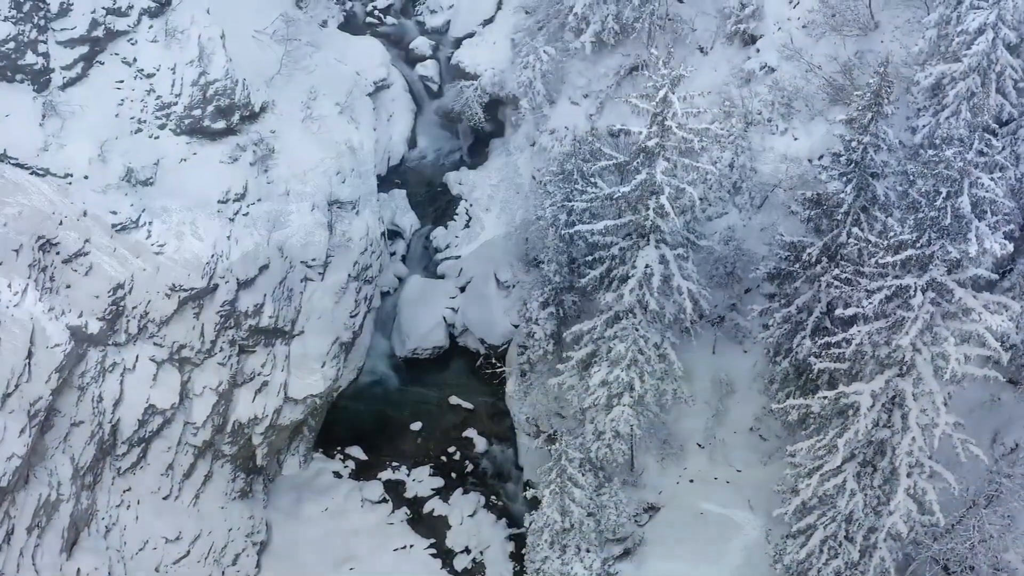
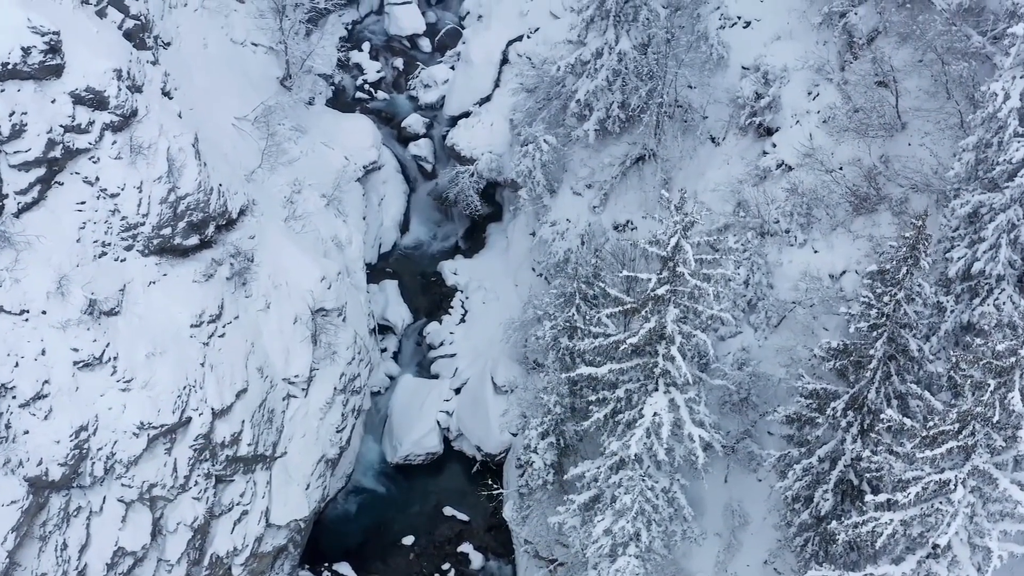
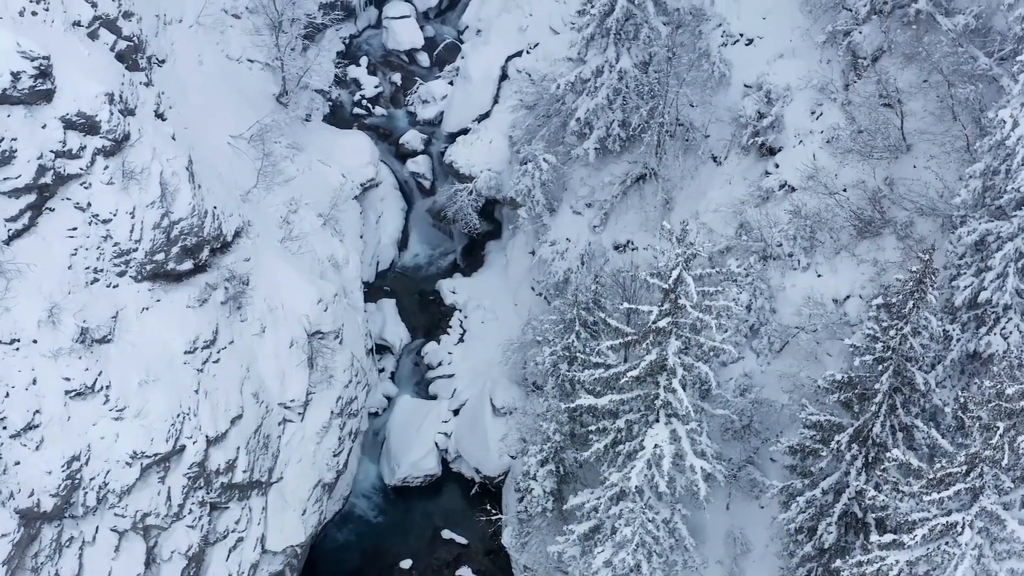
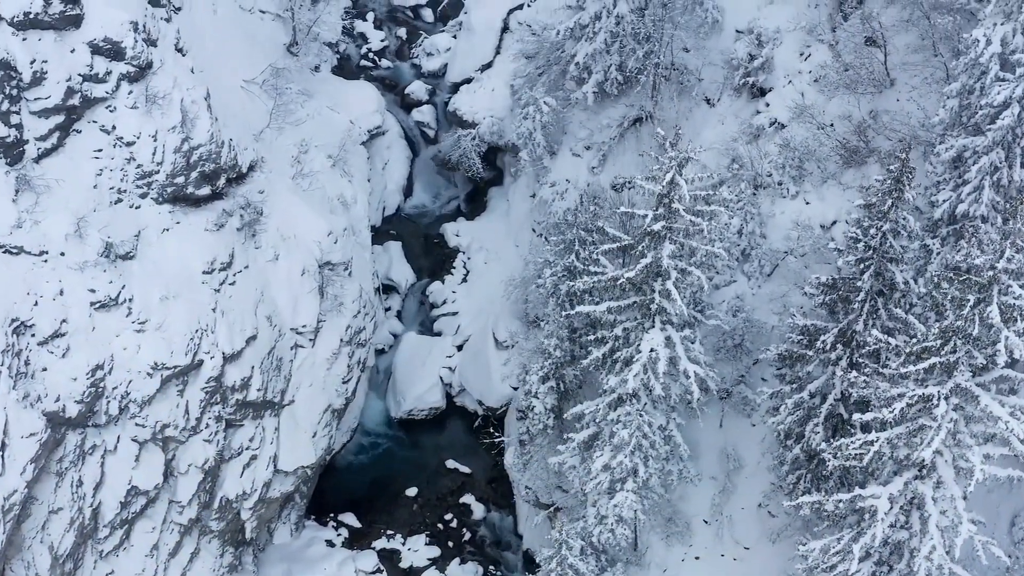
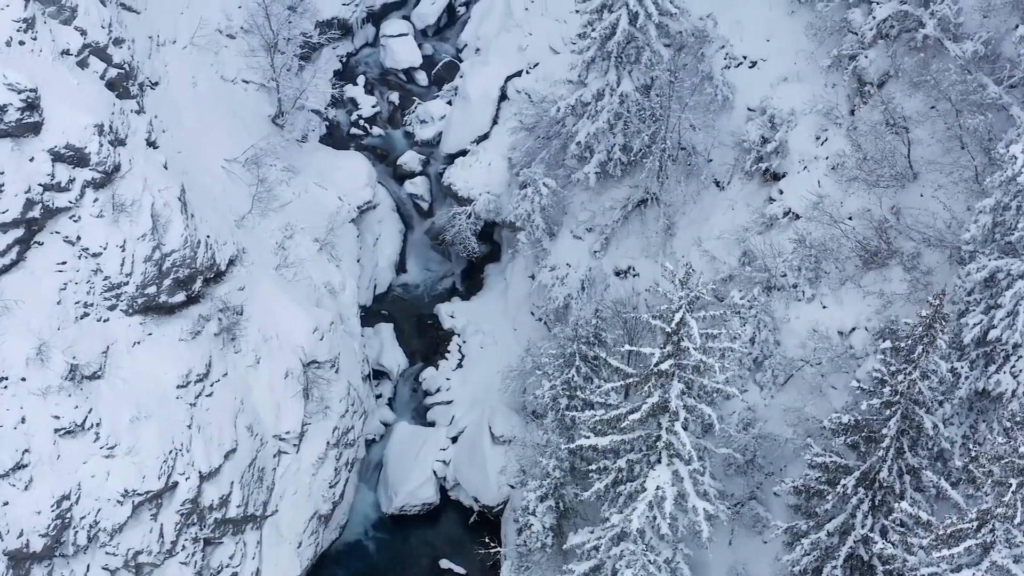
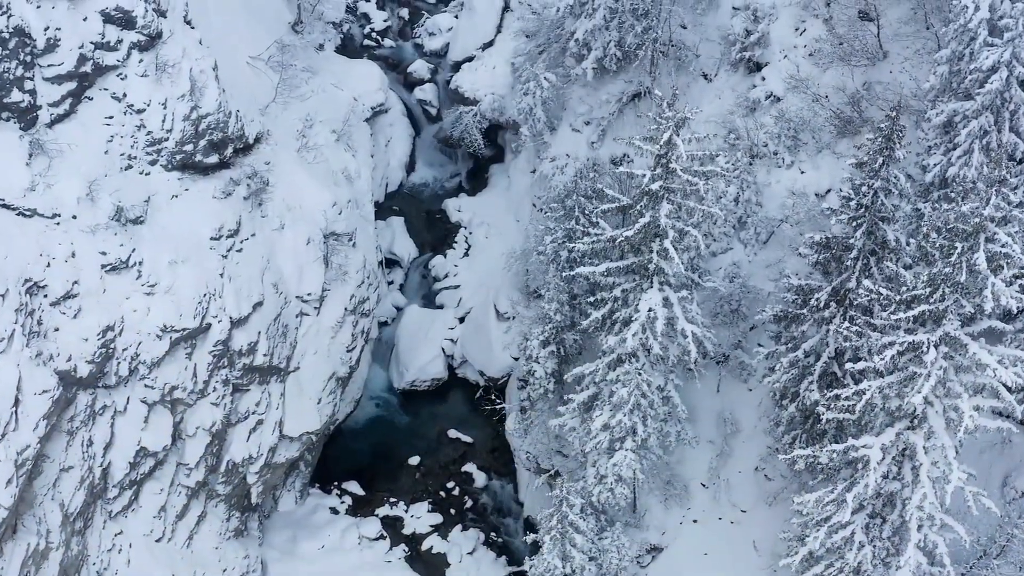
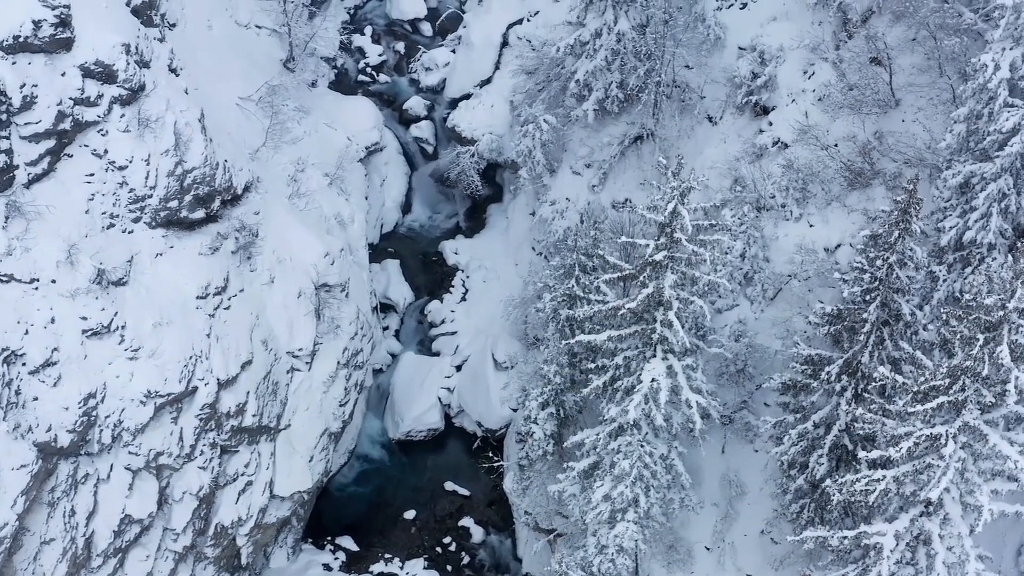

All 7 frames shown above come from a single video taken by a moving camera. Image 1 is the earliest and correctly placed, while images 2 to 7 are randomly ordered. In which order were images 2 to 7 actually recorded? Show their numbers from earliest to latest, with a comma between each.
6, 4, 7, 2, 3, 5
